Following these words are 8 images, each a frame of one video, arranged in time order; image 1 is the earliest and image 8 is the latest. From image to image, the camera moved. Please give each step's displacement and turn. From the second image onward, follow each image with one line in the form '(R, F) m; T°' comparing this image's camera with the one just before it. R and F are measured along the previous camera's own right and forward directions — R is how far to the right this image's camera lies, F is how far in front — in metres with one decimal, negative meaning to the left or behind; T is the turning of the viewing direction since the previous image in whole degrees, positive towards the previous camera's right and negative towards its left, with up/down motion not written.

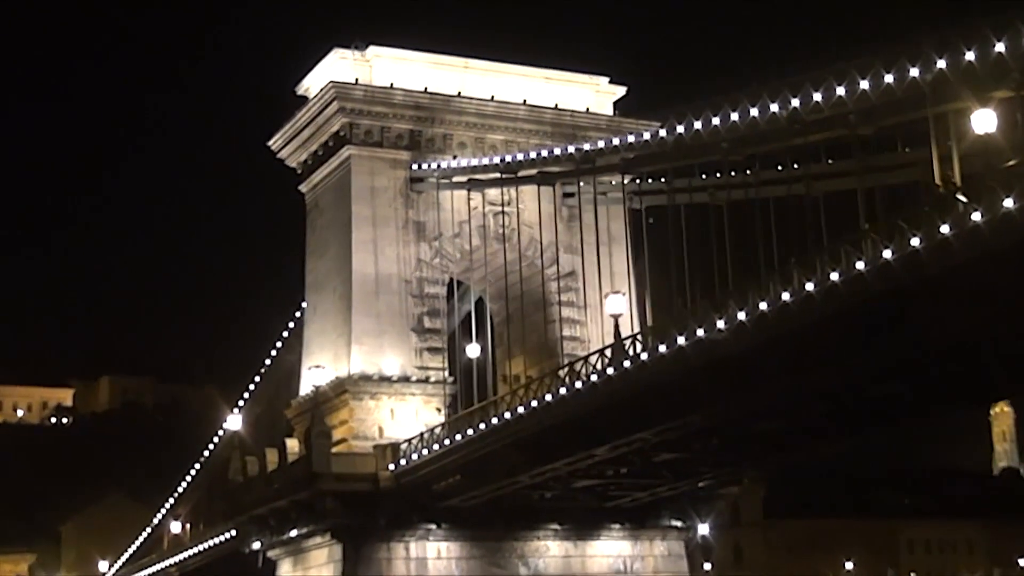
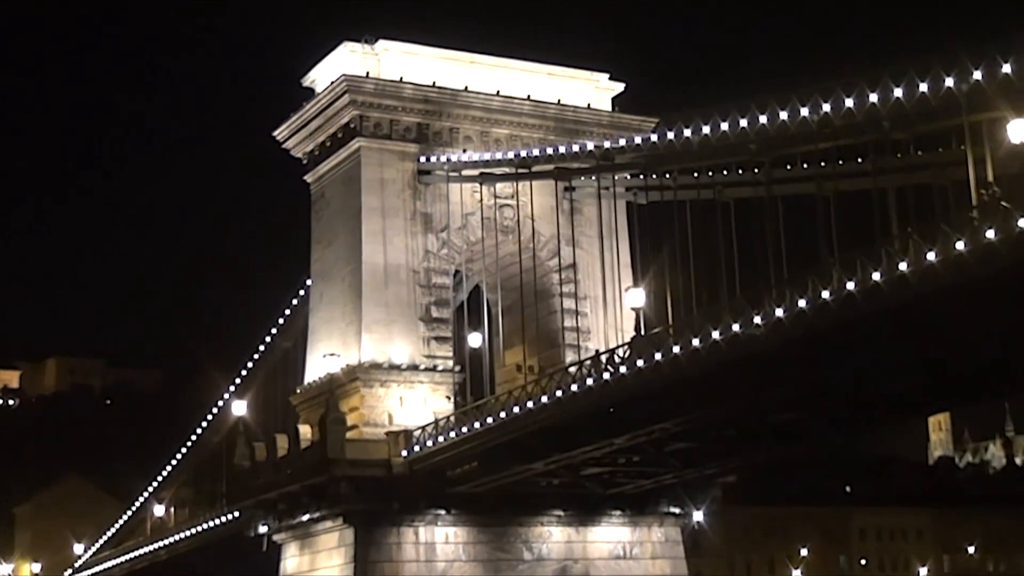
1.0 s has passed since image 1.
(-1.2, -0.7) m; +2°
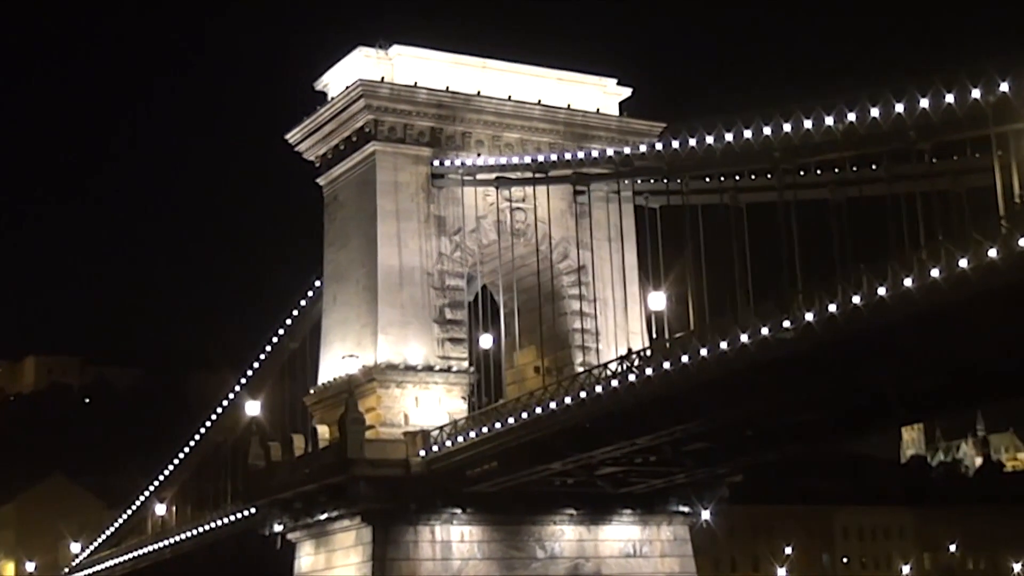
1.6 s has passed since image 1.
(-0.8, -0.5) m; +1°
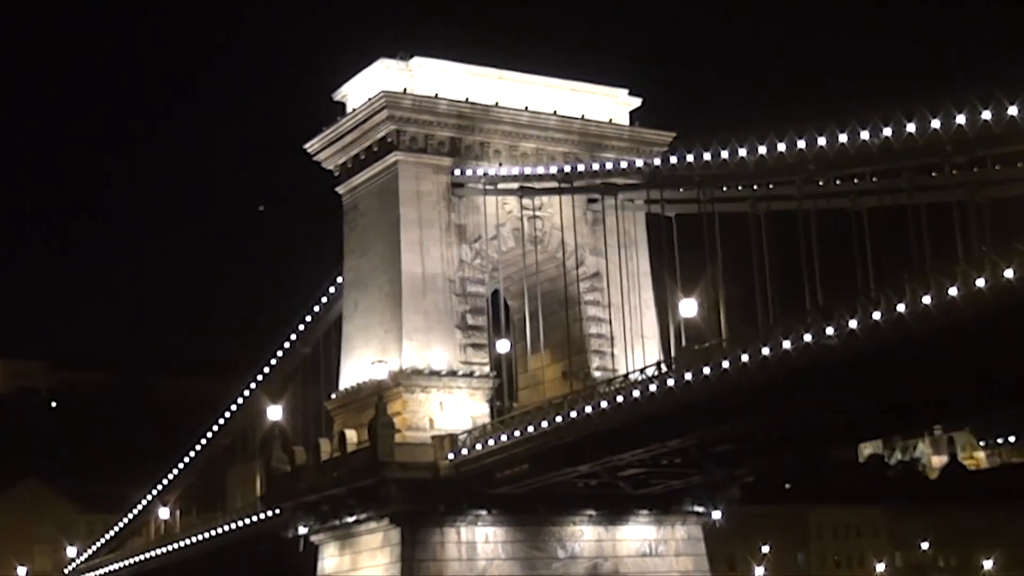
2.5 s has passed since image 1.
(-1.2, -0.8) m; +2°
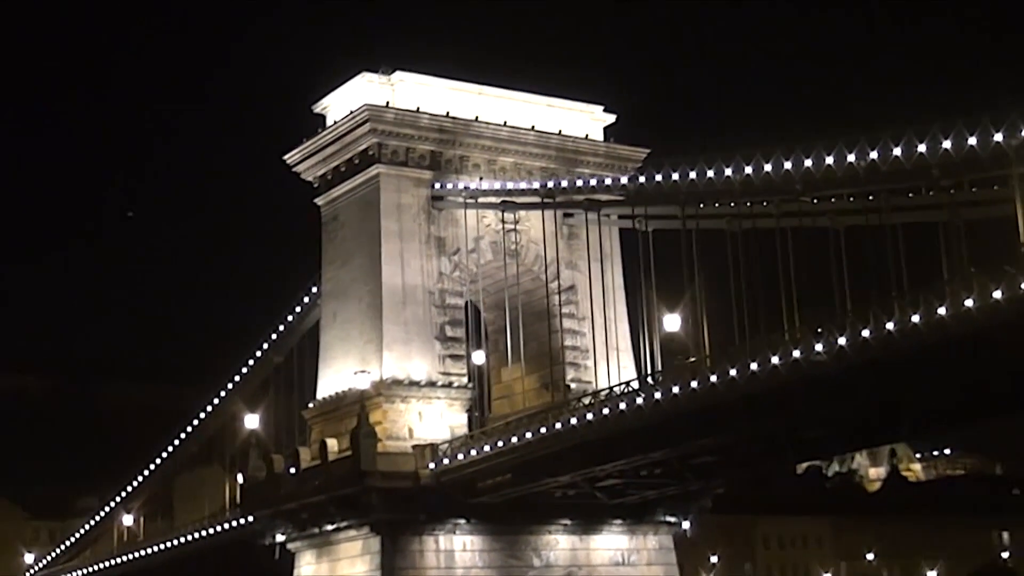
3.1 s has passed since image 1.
(-0.8, -0.5) m; +2°
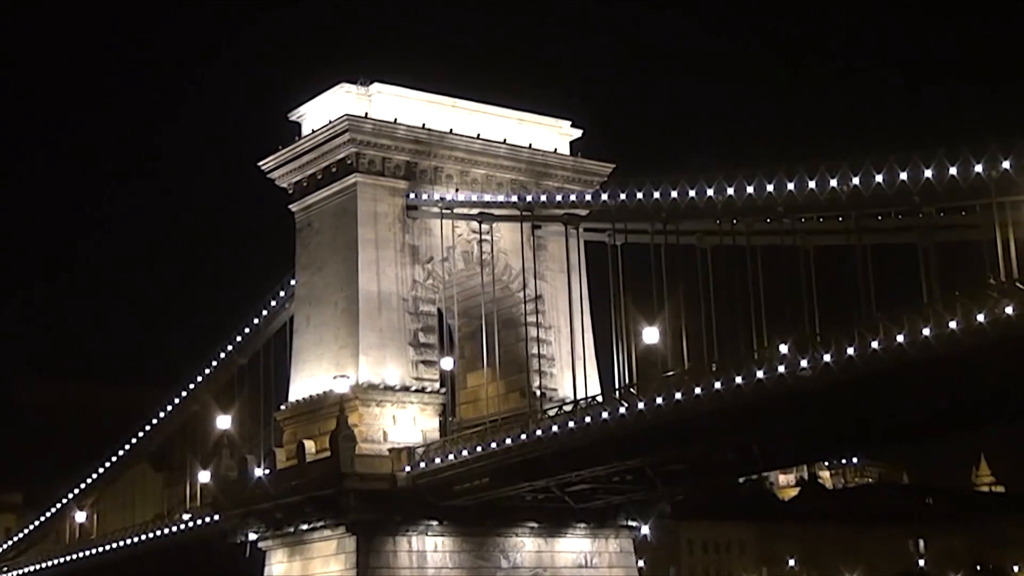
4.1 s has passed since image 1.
(-1.2, -0.9) m; +3°
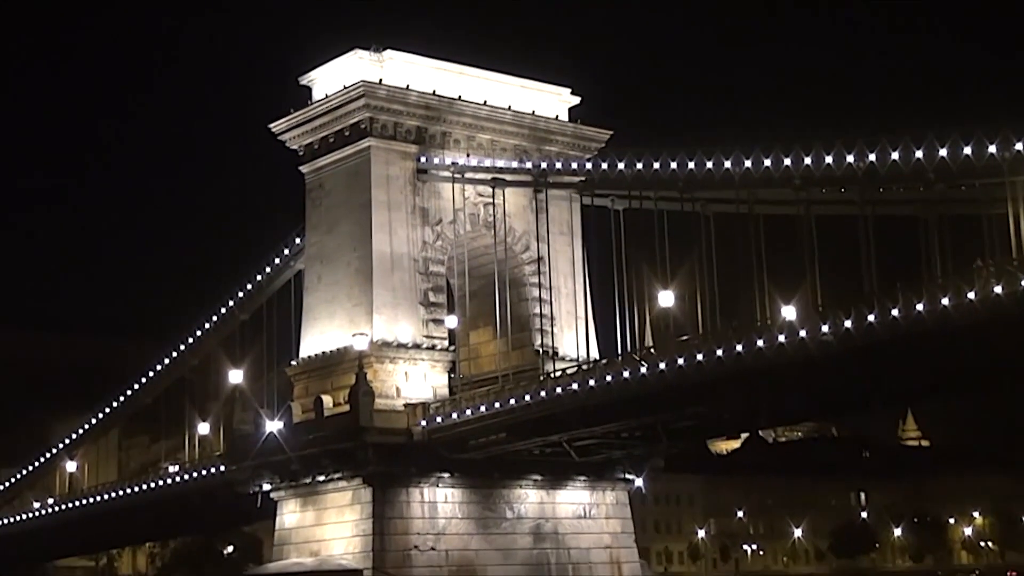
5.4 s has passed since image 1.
(-1.6, -1.3) m; +2°
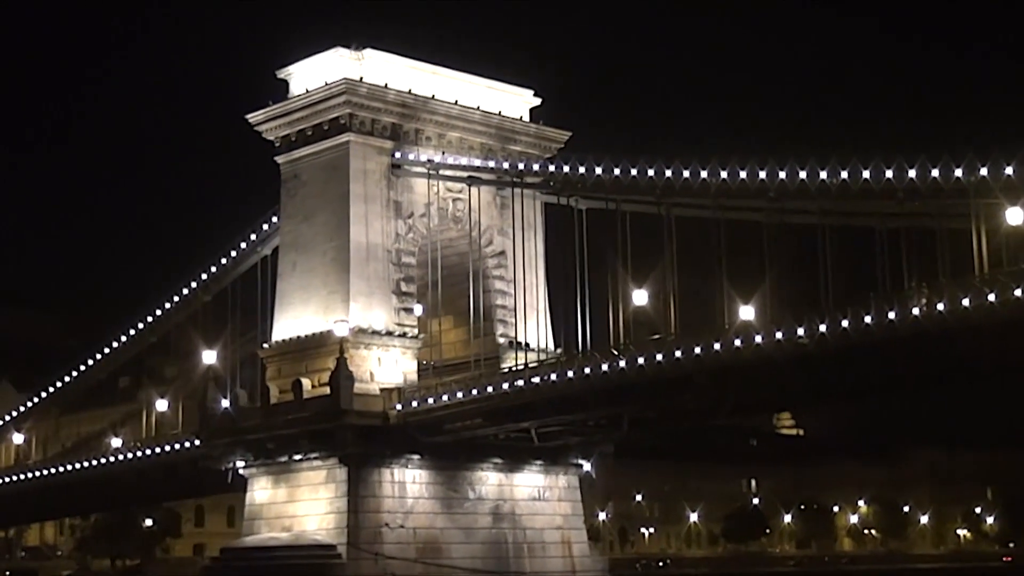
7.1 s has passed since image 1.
(-2.0, -1.8) m; +4°
